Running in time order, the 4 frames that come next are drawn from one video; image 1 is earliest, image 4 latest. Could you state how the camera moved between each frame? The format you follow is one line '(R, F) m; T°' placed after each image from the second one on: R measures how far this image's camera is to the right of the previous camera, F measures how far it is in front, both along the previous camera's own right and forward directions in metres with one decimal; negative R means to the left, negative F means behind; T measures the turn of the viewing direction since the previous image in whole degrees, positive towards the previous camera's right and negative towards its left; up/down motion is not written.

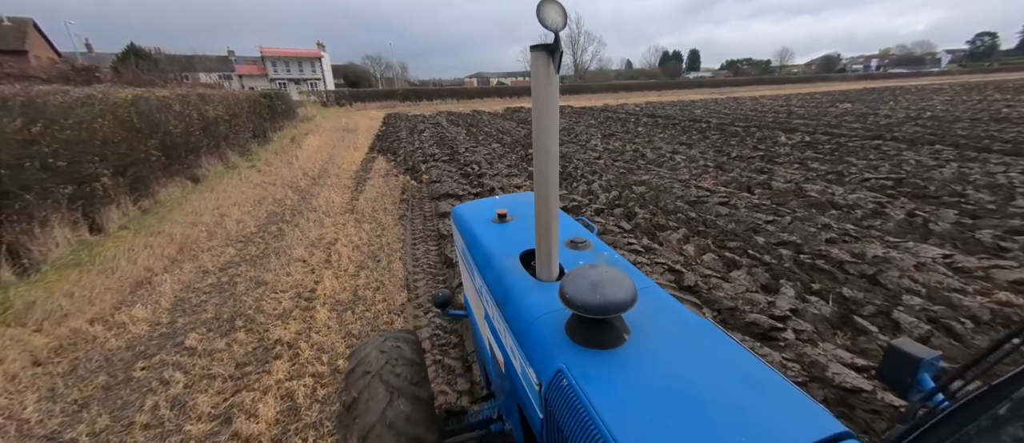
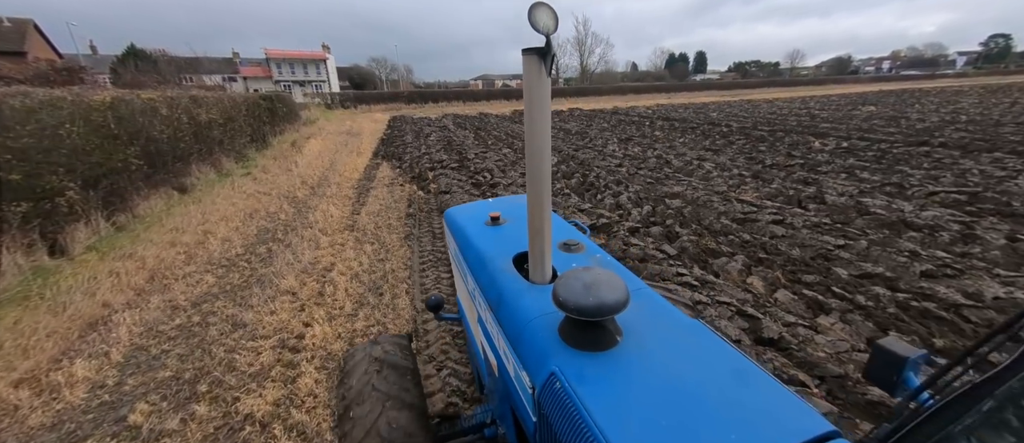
(-0.2, +0.6) m; -1°
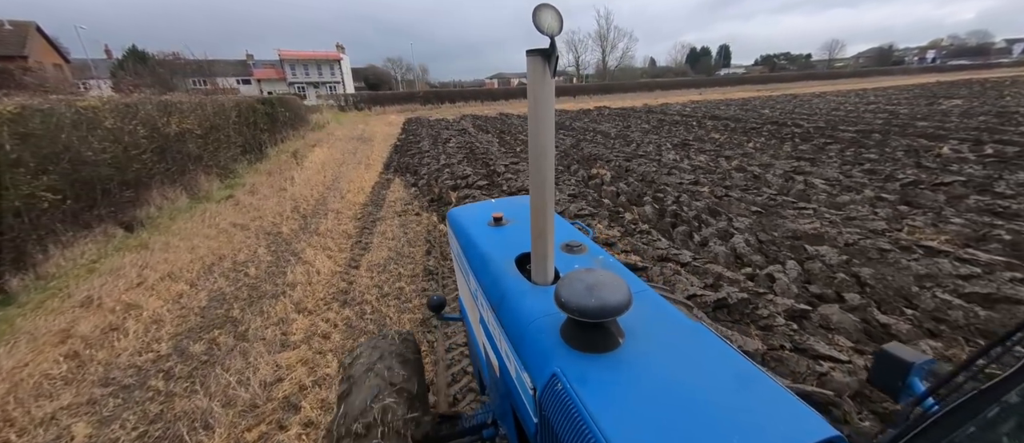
(-0.4, +1.6) m; -2°
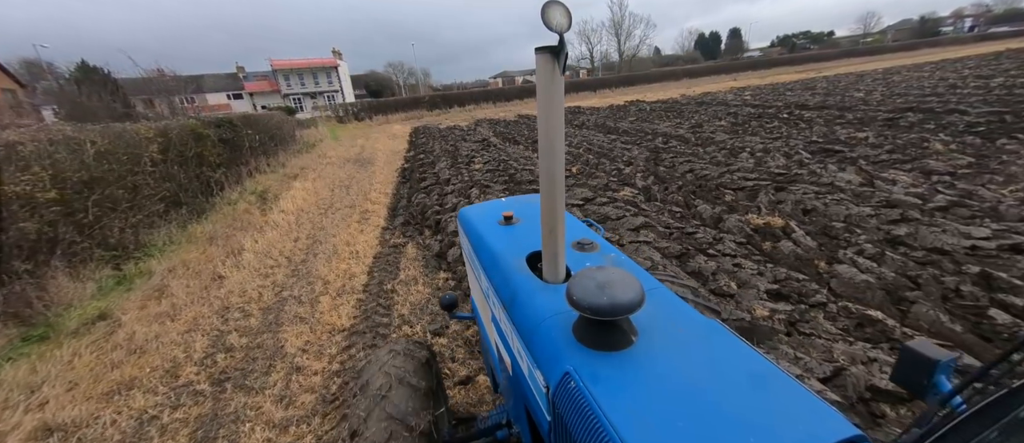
(-0.8, +2.9) m; -1°
